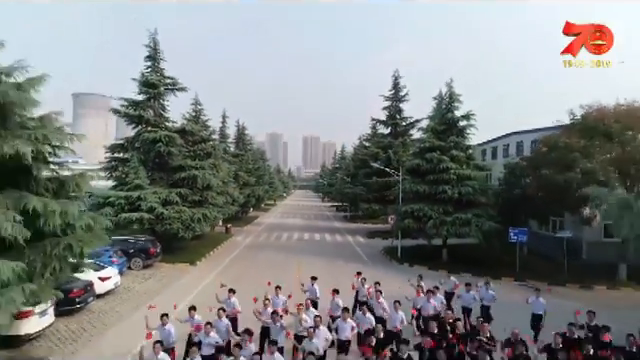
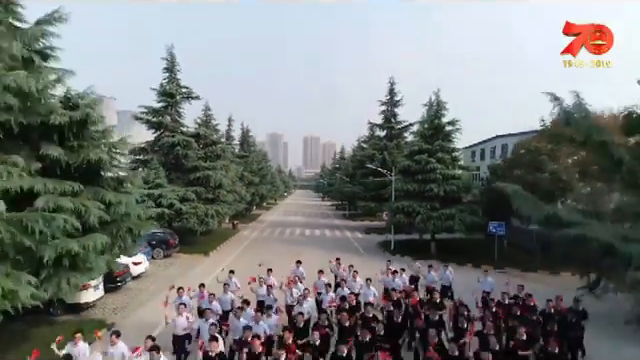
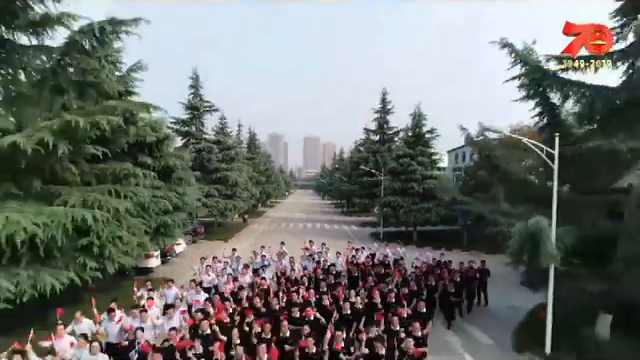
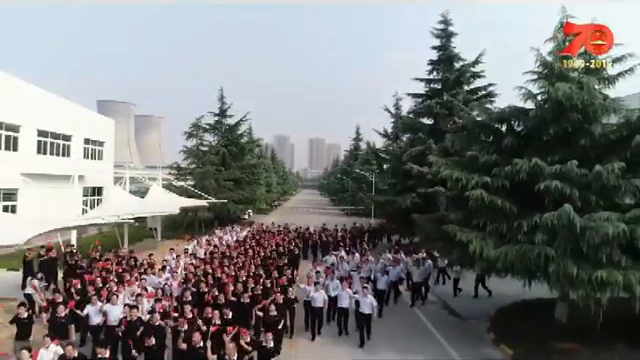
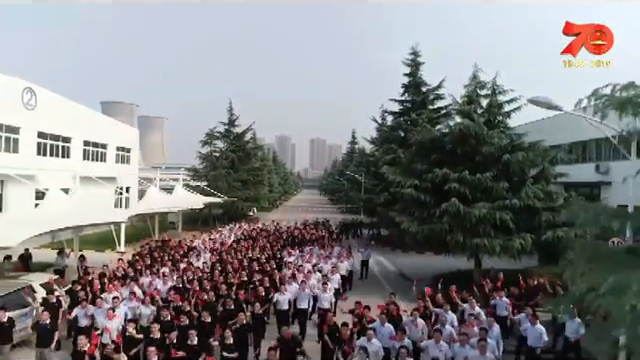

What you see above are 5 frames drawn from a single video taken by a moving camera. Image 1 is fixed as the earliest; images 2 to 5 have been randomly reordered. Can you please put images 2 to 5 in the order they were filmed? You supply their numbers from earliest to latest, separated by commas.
2, 3, 4, 5
